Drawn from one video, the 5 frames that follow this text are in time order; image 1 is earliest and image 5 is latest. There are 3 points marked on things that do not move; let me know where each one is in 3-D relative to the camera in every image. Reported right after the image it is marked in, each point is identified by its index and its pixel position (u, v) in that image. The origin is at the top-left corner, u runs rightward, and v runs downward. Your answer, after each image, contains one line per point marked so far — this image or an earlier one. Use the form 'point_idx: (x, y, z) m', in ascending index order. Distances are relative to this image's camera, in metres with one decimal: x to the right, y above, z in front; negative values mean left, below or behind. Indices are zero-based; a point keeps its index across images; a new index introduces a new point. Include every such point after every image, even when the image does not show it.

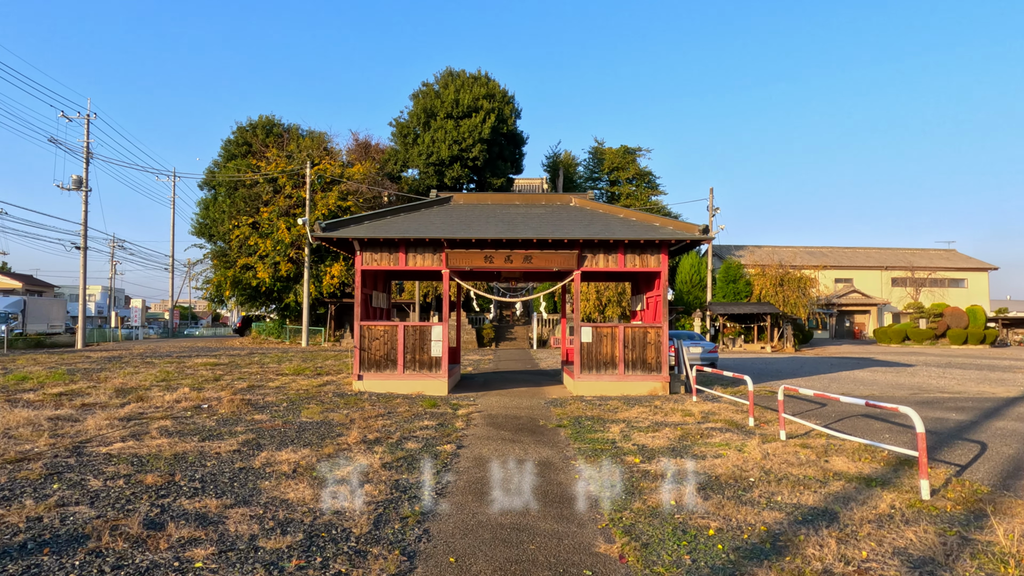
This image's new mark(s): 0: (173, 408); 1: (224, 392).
0: (-4.4, -1.6, +9.2) m
1: (-4.7, -1.7, +11.4) m
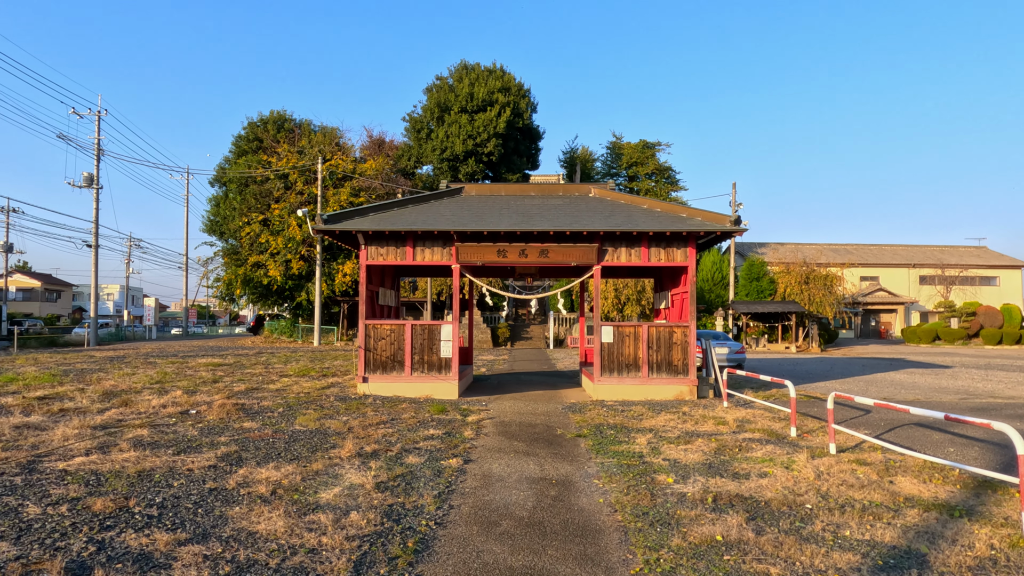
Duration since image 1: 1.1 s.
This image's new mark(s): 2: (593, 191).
0: (-4.3, -1.5, +8.5) m
1: (-4.5, -1.6, +10.7) m
2: (+1.6, +1.9, +13.6) m
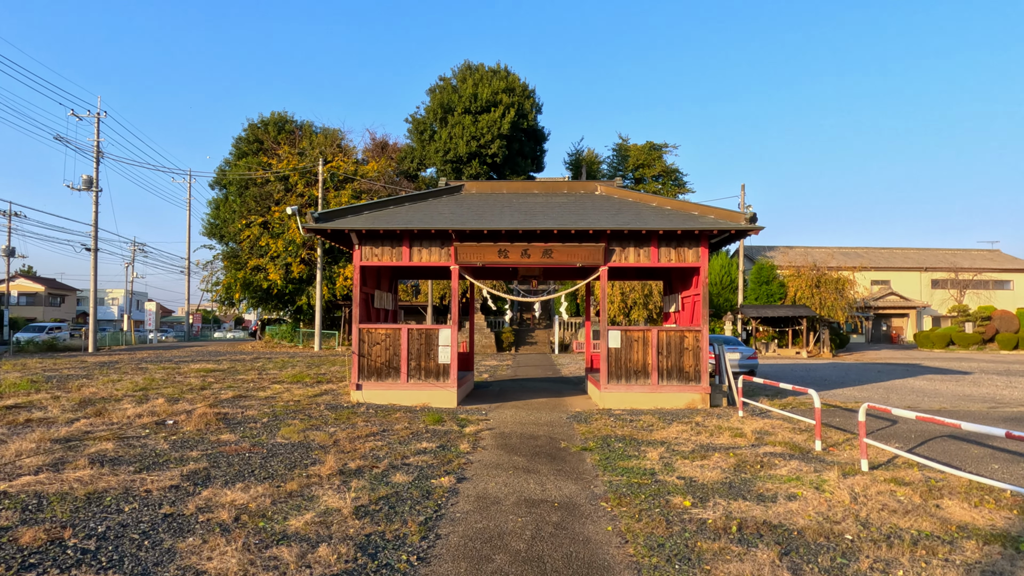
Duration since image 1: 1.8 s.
0: (-4.3, -1.5, +7.9) m
1: (-4.4, -1.7, +10.1) m
2: (+1.6, +1.8, +13.0) m
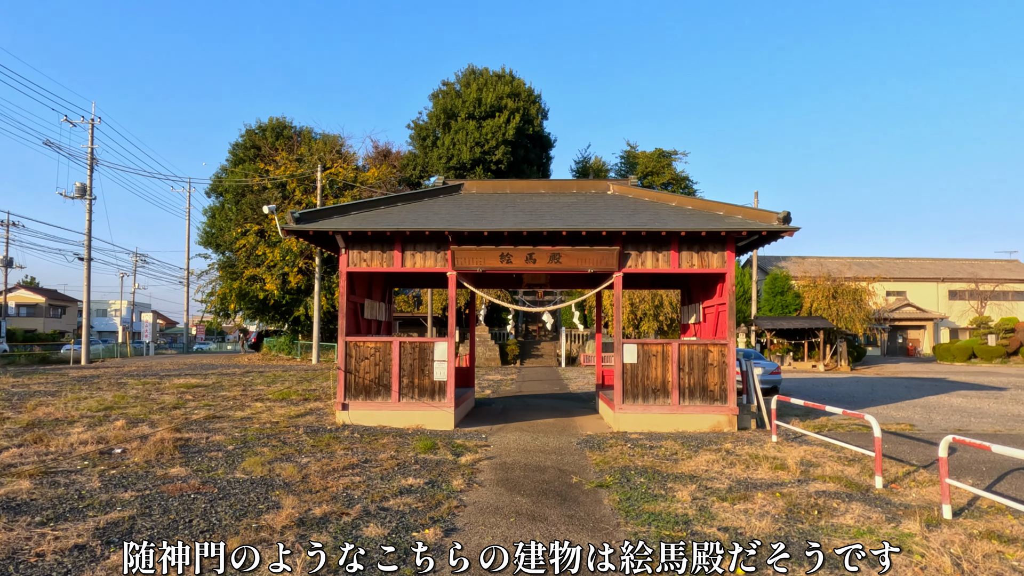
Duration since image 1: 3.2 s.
0: (-4.2, -1.6, +6.7) m
1: (-4.4, -1.8, +9.0) m
2: (+1.7, +1.7, +11.9) m
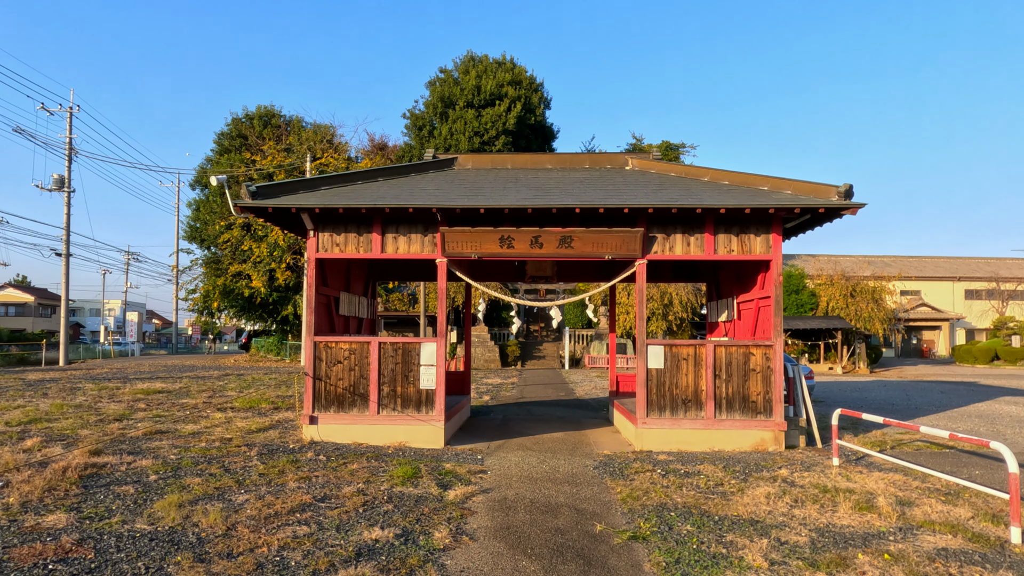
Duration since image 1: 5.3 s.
0: (-4.2, -1.5, +5.0) m
1: (-4.4, -1.6, +7.3) m
2: (+1.7, +1.8, +10.2) m
